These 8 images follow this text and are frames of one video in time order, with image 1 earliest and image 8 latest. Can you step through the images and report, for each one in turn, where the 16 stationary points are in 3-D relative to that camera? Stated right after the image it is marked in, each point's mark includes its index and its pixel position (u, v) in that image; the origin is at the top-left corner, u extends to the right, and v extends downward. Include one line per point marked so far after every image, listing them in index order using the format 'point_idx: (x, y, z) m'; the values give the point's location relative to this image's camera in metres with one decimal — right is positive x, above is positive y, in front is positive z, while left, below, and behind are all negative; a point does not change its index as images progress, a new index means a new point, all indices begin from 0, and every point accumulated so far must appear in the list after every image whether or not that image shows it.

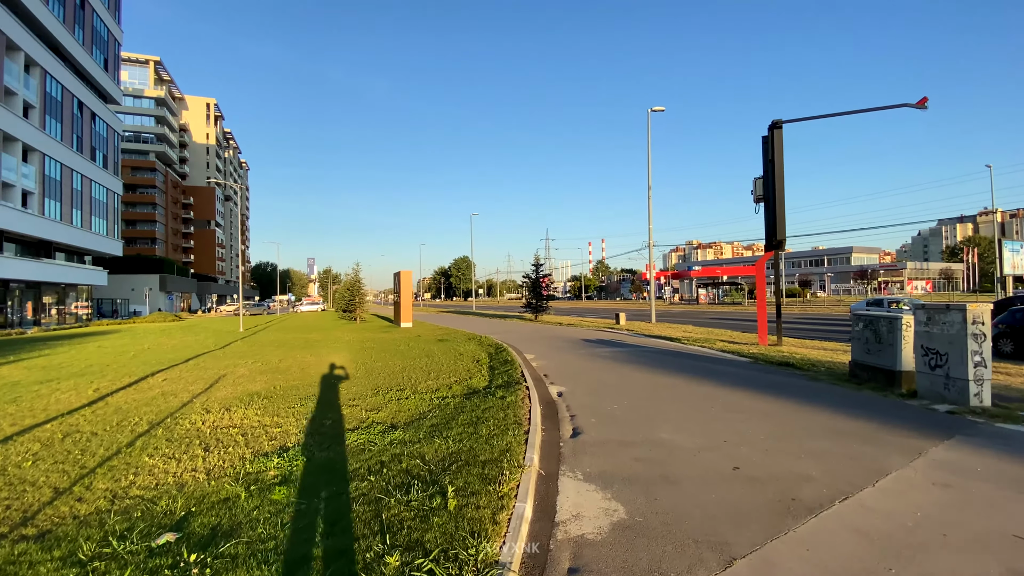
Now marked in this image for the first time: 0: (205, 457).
0: (-3.6, -2.0, +6.0) m
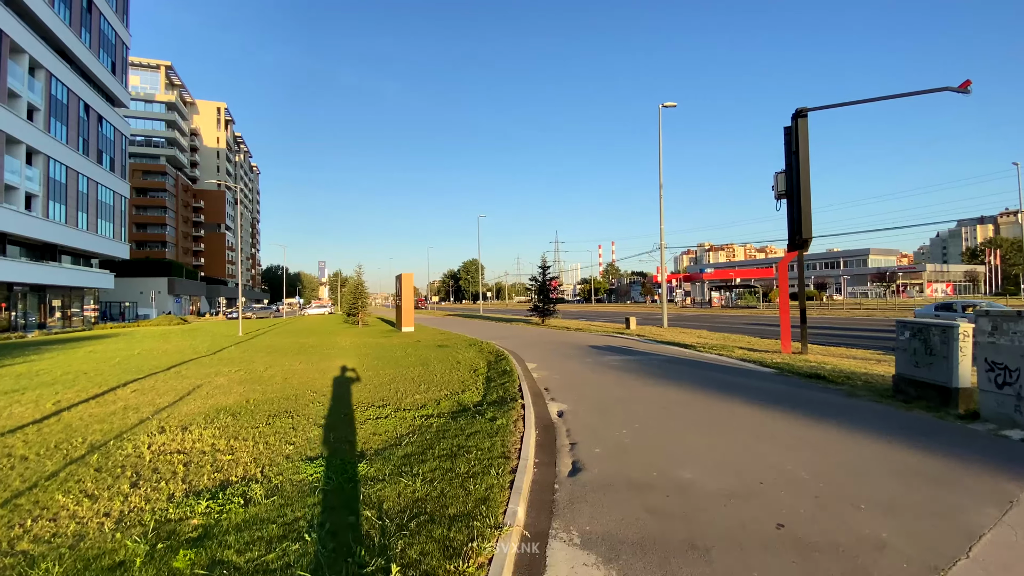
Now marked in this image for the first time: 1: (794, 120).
0: (-3.7, -2.0, +5.0) m
1: (+7.2, +4.3, +13.2) m
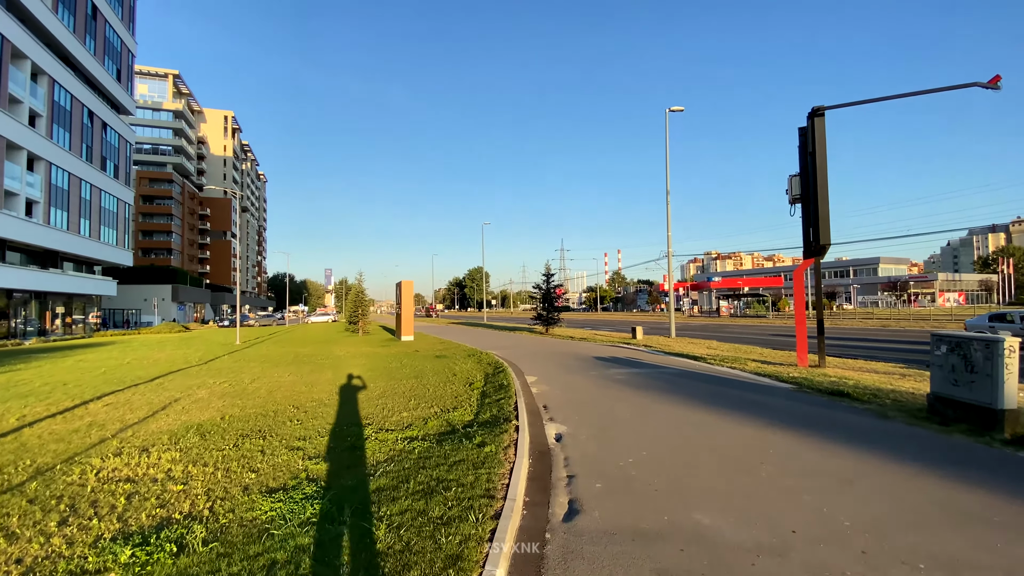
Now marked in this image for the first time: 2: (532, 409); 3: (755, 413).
0: (-3.8, -2.1, +4.2) m
1: (+7.2, +4.1, +12.5) m
2: (+0.3, -1.9, +8.1) m
3: (+3.8, -2.0, +8.0) m
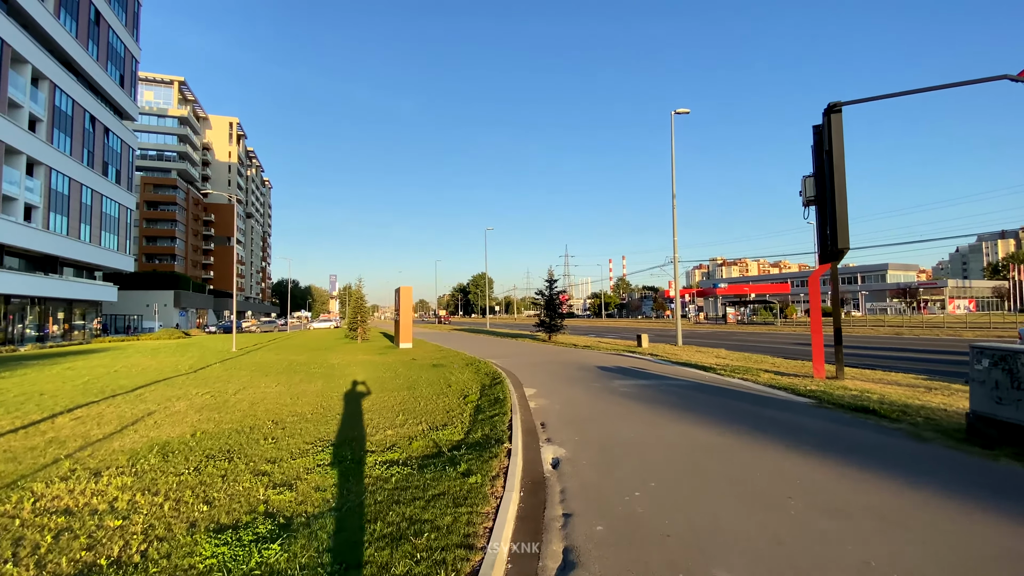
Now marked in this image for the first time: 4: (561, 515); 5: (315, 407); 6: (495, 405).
0: (-3.9, -2.1, +3.6) m
1: (+7.1, +3.9, +11.8) m
2: (+0.2, -2.0, +7.4) m
3: (+3.7, -2.1, +7.2) m
4: (+0.4, -1.9, +4.3) m
5: (-4.0, -2.4, +10.3) m
6: (-0.3, -2.1, +9.2) m
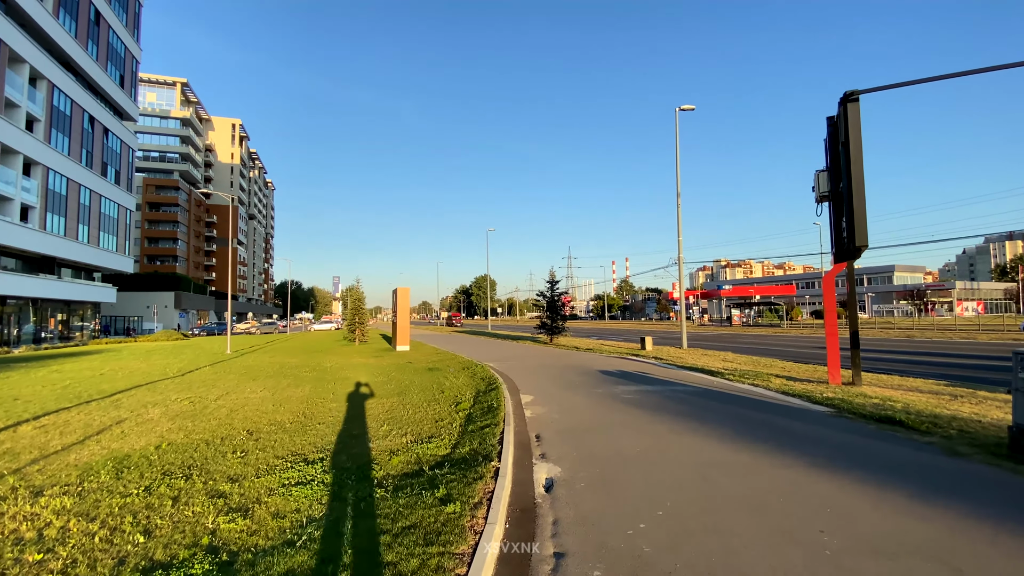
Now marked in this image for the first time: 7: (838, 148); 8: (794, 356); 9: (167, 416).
0: (-4.1, -2.1, +2.9) m
1: (+7.0, +3.9, +11.0) m
2: (+0.1, -2.0, +6.7) m
3: (+3.6, -2.0, +6.5) m
4: (+0.3, -1.9, +3.6) m
5: (-4.1, -2.4, +9.6) m
6: (-0.4, -2.1, +8.5) m
7: (+7.2, +3.1, +11.4) m
8: (+10.4, -2.5, +19.1) m
9: (-6.6, -2.5, +10.0) m
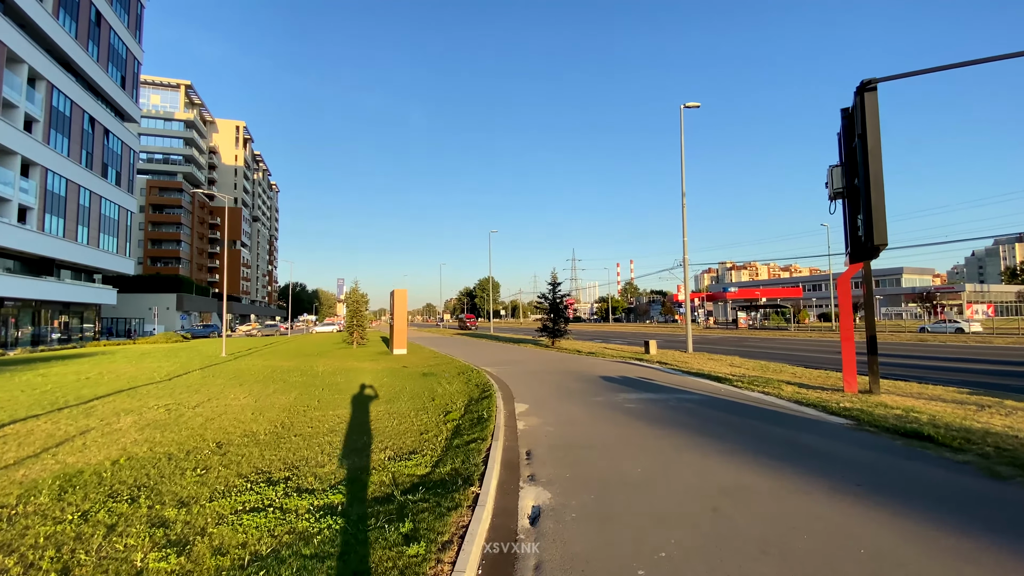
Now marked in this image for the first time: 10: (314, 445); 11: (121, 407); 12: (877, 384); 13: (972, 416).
0: (-4.3, -2.1, +2.3) m
1: (+6.9, +3.9, +10.4) m
2: (0.0, -2.0, +6.1) m
3: (+3.4, -2.0, +5.8) m
4: (+0.1, -1.9, +2.9) m
5: (-4.2, -2.4, +9.0) m
6: (-0.5, -2.1, +7.8) m
7: (+7.1, +3.0, +10.7) m
8: (+10.3, -2.6, +18.3) m
9: (-6.8, -2.5, +9.4) m
10: (-2.8, -2.3, +7.5) m
11: (-8.5, -2.6, +11.3) m
12: (+7.4, -1.9, +10.5) m
13: (+7.5, -2.1, +8.4) m
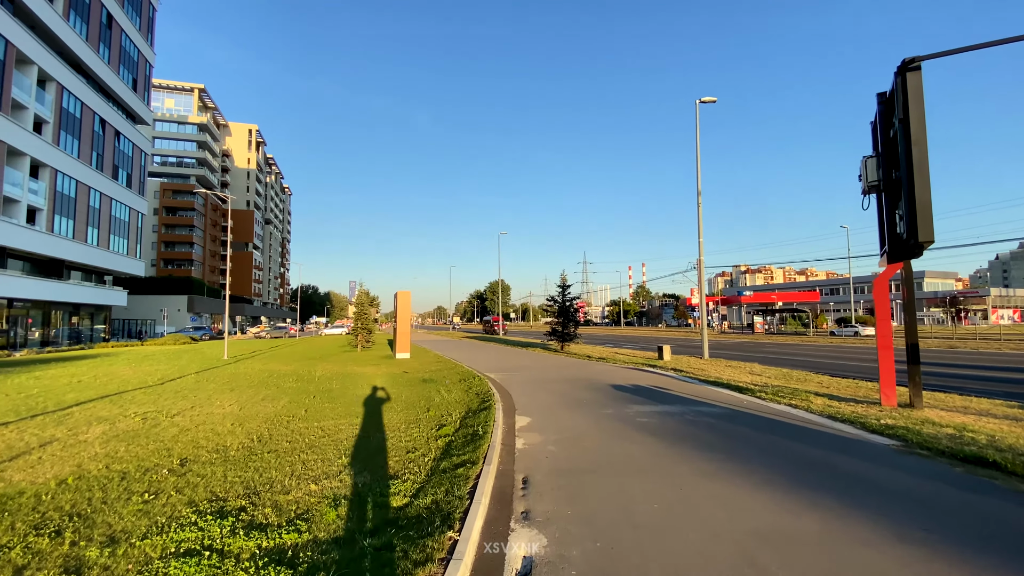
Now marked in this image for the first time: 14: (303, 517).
0: (-4.4, -2.0, +1.5) m
1: (+7.0, +3.8, +9.4) m
2: (-0.1, -2.0, +5.2) m
3: (+3.4, -2.1, +4.9) m
4: (0.0, -1.8, +2.1) m
5: (-4.2, -2.4, +8.2) m
6: (-0.6, -2.1, +7.0) m
7: (+7.1, +3.0, +9.7) m
8: (+10.5, -2.7, +17.2) m
9: (-6.8, -2.5, +8.7) m
10: (-2.9, -2.3, +6.6) m
11: (-8.5, -2.6, +10.6) m
12: (+7.4, -2.0, +9.5) m
13: (+7.5, -2.1, +7.4) m
14: (-1.8, -2.1, +4.8) m
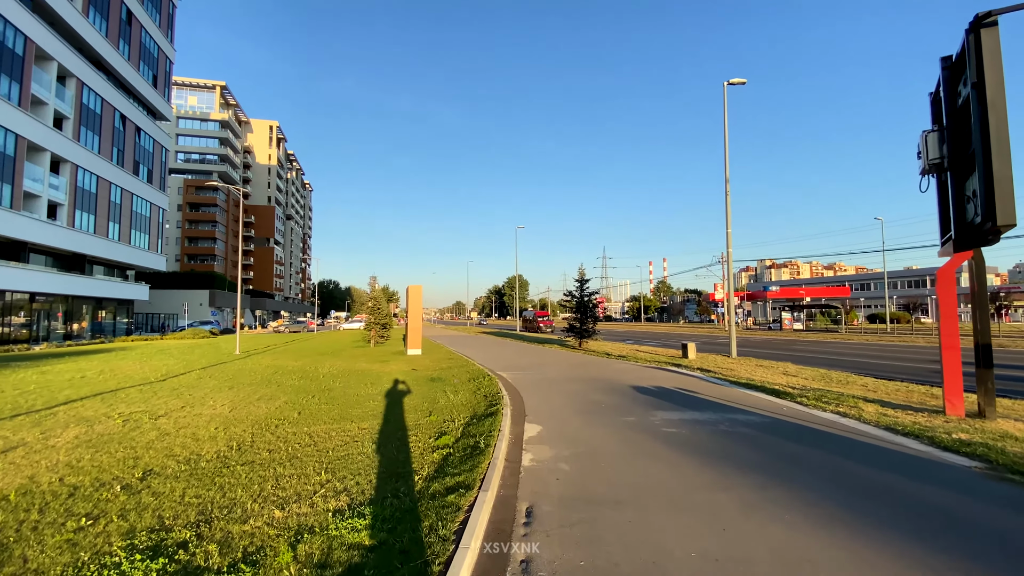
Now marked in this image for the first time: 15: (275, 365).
0: (-4.5, -2.0, +0.7) m
1: (+7.1, +4.0, +8.1) m
2: (-0.1, -1.9, +4.2) m
3: (+3.3, -2.0, +3.8) m
4: (-0.1, -1.8, +1.1) m
5: (-4.1, -2.3, +7.4) m
6: (-0.5, -2.0, +6.0) m
7: (+7.3, +3.1, +8.4) m
8: (+11.0, -2.5, +15.8) m
9: (-6.6, -2.3, +7.9) m
10: (-2.8, -2.1, +5.8) m
11: (-8.2, -2.4, +9.9) m
12: (+7.6, -1.8, +8.2) m
13: (+7.6, -2.0, +6.1) m
14: (-1.9, -2.0, +3.9) m
15: (-9.1, -2.9, +19.7) m
